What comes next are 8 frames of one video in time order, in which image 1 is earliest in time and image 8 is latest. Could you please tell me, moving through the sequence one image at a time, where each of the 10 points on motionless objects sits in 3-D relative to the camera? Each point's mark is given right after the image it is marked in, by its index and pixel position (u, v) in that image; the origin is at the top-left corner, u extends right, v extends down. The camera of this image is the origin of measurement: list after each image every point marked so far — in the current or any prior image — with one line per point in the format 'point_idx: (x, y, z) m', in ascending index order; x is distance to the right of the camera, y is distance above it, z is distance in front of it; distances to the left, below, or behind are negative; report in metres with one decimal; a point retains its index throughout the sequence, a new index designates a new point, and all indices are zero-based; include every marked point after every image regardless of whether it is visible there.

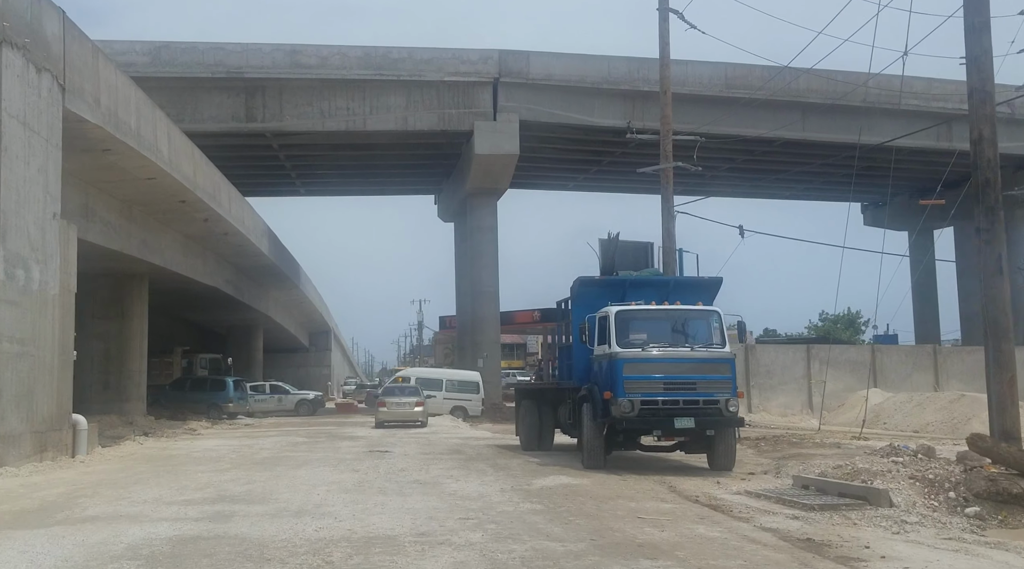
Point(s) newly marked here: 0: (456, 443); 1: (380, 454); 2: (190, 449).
0: (-1.2, -3.5, +19.5) m
1: (-2.4, -3.1, +16.1) m
2: (-6.6, -3.4, +18.1) m
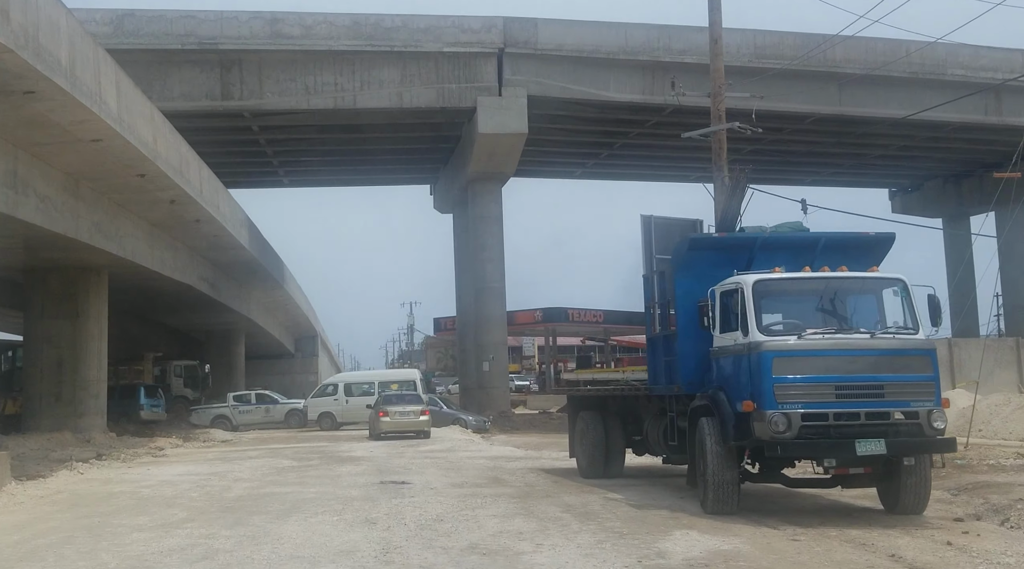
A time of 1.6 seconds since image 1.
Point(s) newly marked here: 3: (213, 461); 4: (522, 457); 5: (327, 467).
0: (-0.4, -3.2, +15.2) m
1: (-1.5, -2.7, +11.9) m
2: (-5.8, -3.1, +13.8) m
3: (-6.2, -3.6, +18.2) m
4: (+0.2, -3.4, +17.3) m
5: (-3.4, -3.3, +16.1) m
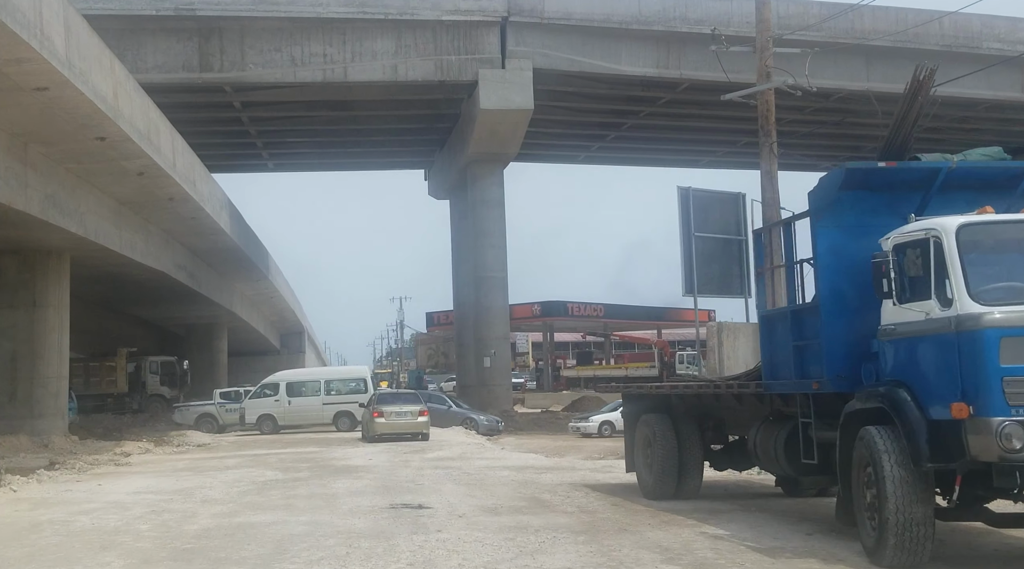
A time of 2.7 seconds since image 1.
0: (+0.1, -2.8, +12.4) m
1: (-1.0, -2.4, +9.0) m
2: (-5.3, -2.7, +10.9) m
3: (-5.7, -3.3, +15.2) m
4: (+0.6, -3.0, +14.5) m
5: (-2.9, -2.9, +13.2) m
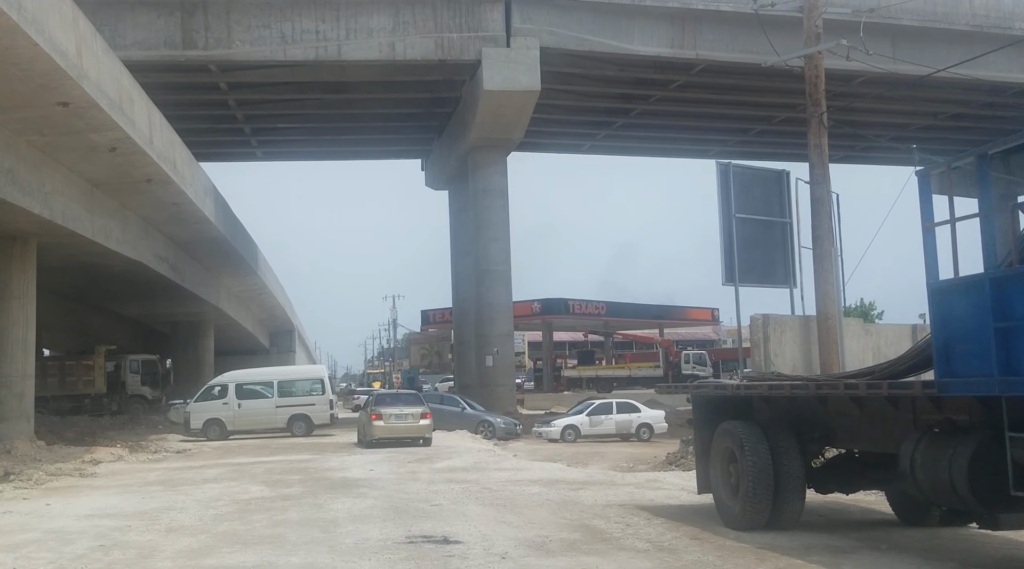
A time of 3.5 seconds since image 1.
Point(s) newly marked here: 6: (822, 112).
0: (+0.5, -2.5, +10.2) m
1: (-0.5, -2.1, +6.8) m
2: (-4.8, -2.4, +8.6) m
3: (-5.3, -3.0, +13.0) m
4: (+1.0, -2.8, +12.3) m
5: (-2.5, -2.7, +11.0) m
6: (+6.1, +3.4, +17.5) m
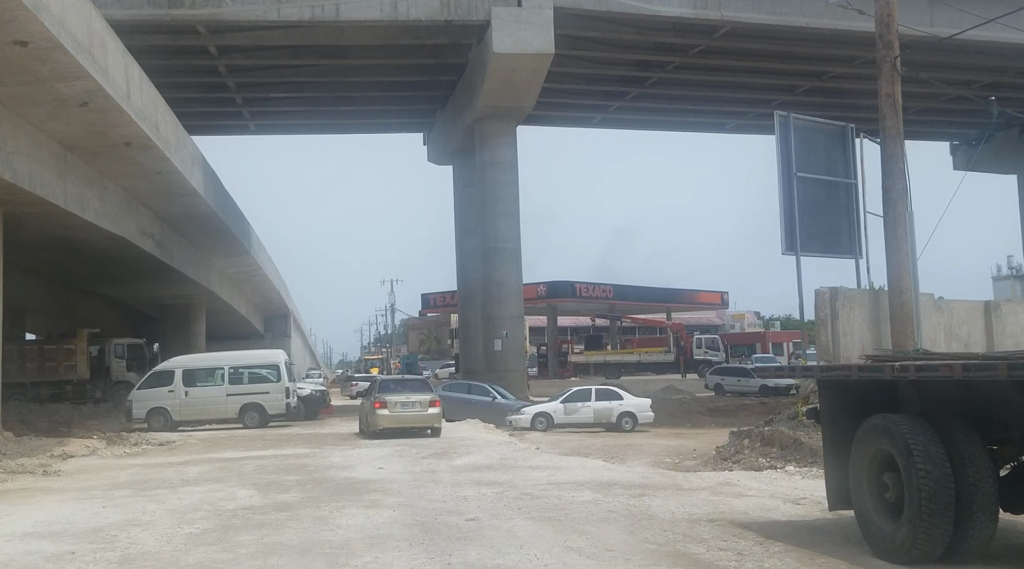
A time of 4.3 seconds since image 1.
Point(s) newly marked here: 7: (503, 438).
0: (+1.0, -2.1, +8.0) m
1: (0.0, -1.8, +4.7) m
2: (-4.3, -2.0, +6.4) m
3: (-4.8, -2.5, +10.8) m
4: (+1.5, -2.3, +10.2) m
5: (-2.0, -2.3, +8.9) m
6: (+6.6, +3.9, +15.3) m
7: (-0.2, -3.2, +18.4) m
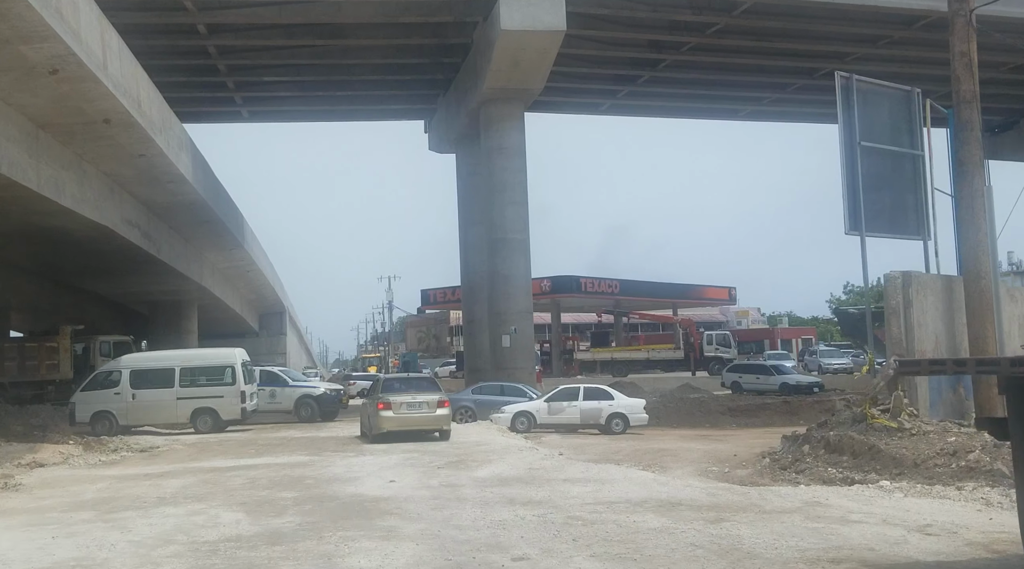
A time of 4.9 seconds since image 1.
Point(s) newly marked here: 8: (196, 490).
0: (+1.4, -1.9, +6.2) m
1: (+0.4, -1.6, +2.8) m
2: (-3.9, -1.8, +4.6) m
3: (-4.4, -2.3, +9.0) m
4: (+2.0, -2.1, +8.4) m
5: (-1.5, -2.1, +7.0) m
6: (+7.0, +4.2, +13.5) m
7: (+0.2, -3.0, +16.6) m
8: (-3.8, -2.5, +10.8) m
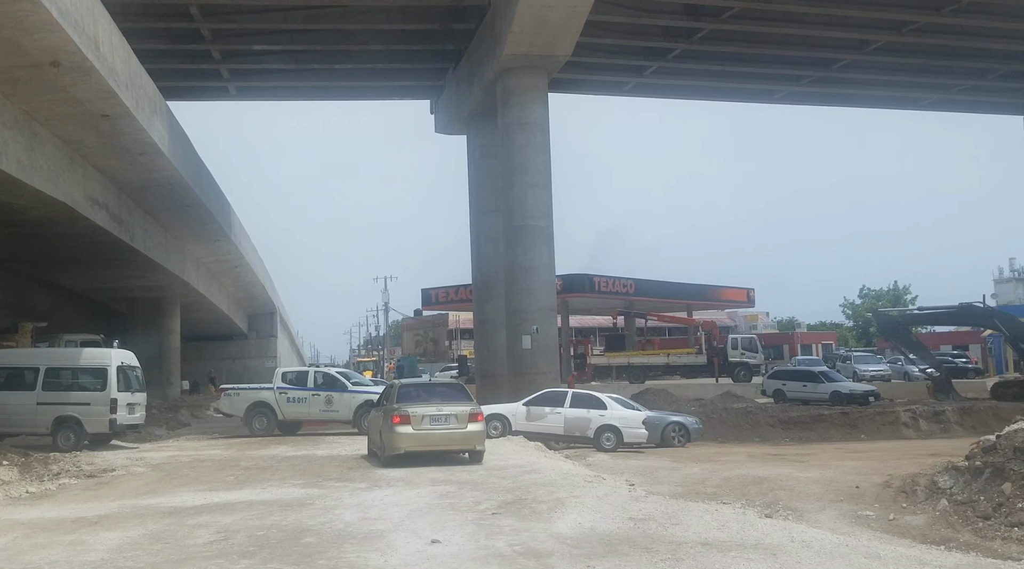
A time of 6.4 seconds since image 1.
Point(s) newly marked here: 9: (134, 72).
0: (+2.3, -1.6, +2.5) m
1: (+1.4, -1.2, -0.9) m
2: (-3.0, -1.4, +0.8) m
3: (-3.6, -2.0, +5.2) m
4: (+2.8, -1.8, +4.7) m
5: (-0.7, -1.7, +3.3) m
6: (+7.8, +4.4, +9.9) m
7: (+1.0, -2.7, +12.9) m
8: (-3.0, -2.1, +7.0) m
9: (-8.3, +4.6, +19.7) m
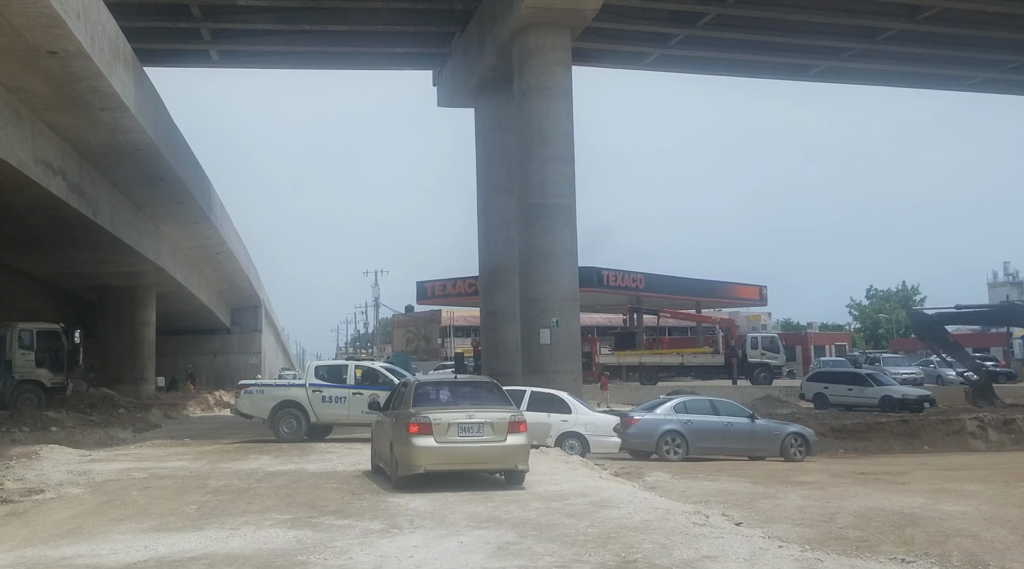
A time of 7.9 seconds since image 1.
0: (+3.2, -1.2, -0.8) m
1: (+2.2, -0.8, -4.2) m
2: (-2.1, -1.0, -2.5) m
3: (-2.8, -1.6, +1.8) m
4: (+3.6, -1.4, +1.4) m
5: (+0.2, -1.3, 0.0) m
6: (+8.6, +4.7, +6.6) m
7: (+1.7, -2.3, +9.6) m
8: (-2.2, -1.7, +3.6) m
9: (-7.7, +5.0, +16.3) m
